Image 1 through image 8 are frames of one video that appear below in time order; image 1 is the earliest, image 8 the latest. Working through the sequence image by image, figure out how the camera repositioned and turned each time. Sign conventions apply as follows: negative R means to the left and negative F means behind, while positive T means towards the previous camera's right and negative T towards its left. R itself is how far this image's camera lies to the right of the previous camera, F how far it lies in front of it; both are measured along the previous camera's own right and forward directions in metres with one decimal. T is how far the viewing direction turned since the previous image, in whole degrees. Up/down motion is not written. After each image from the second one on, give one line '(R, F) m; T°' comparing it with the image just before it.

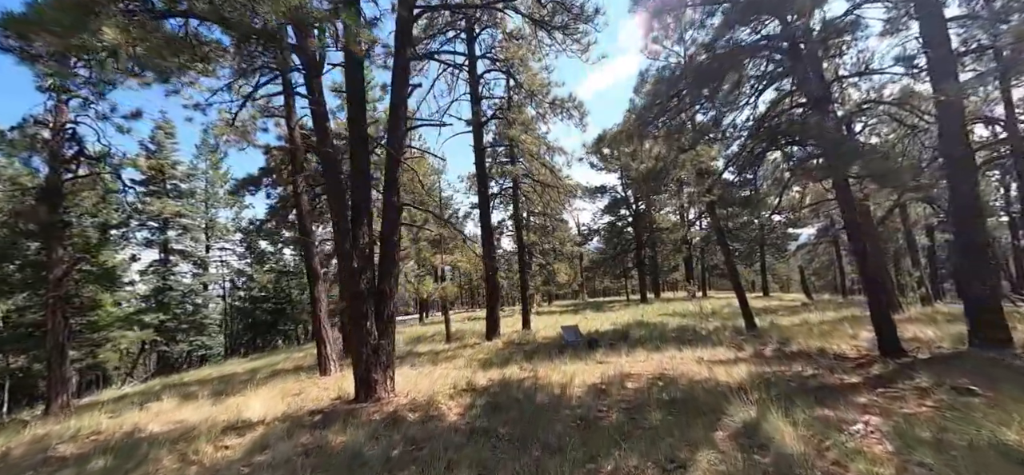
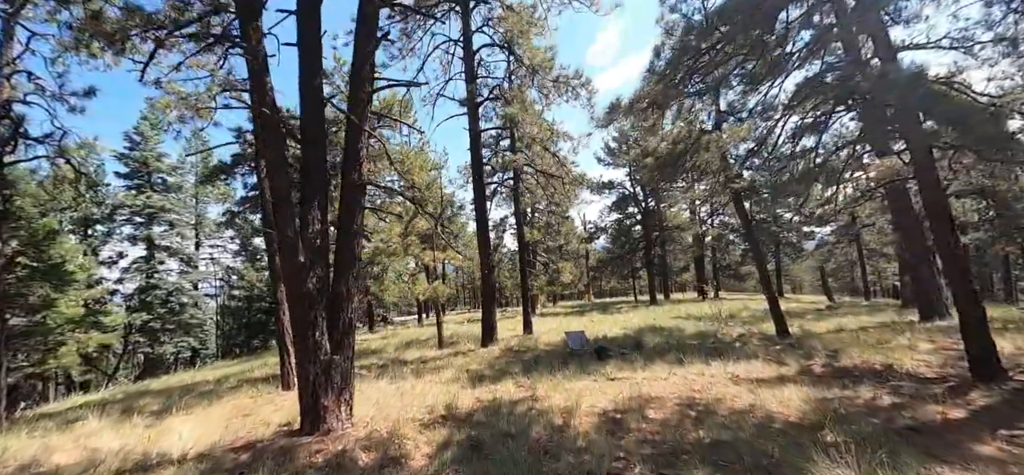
(+0.2, +1.4) m; -1°
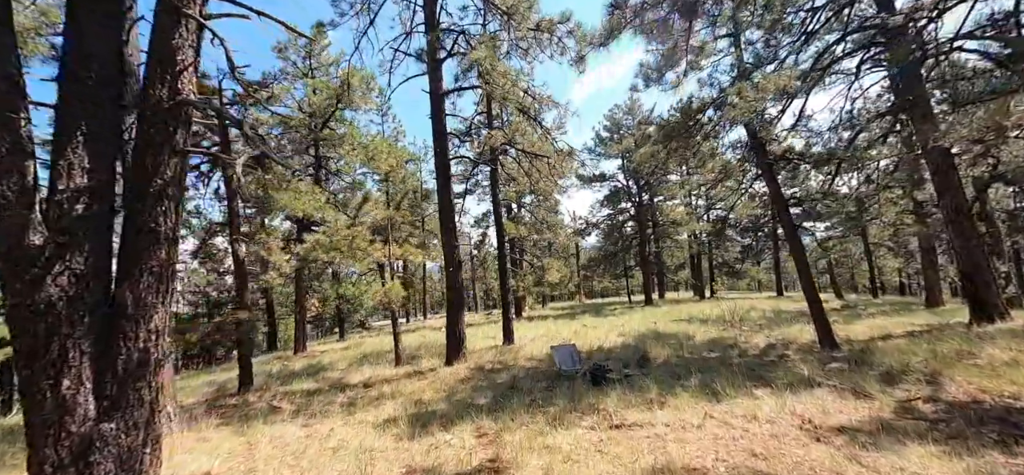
(+0.4, +2.3) m; +1°
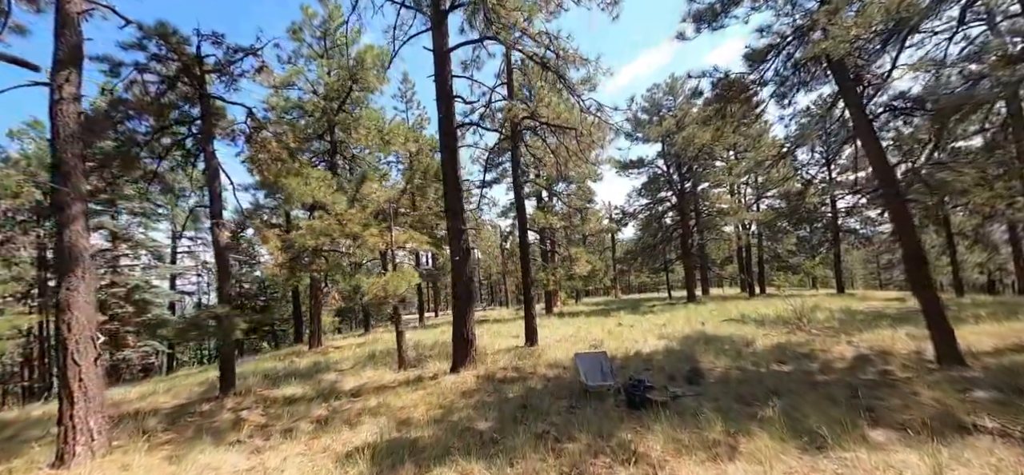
(+0.3, +1.5) m; -5°
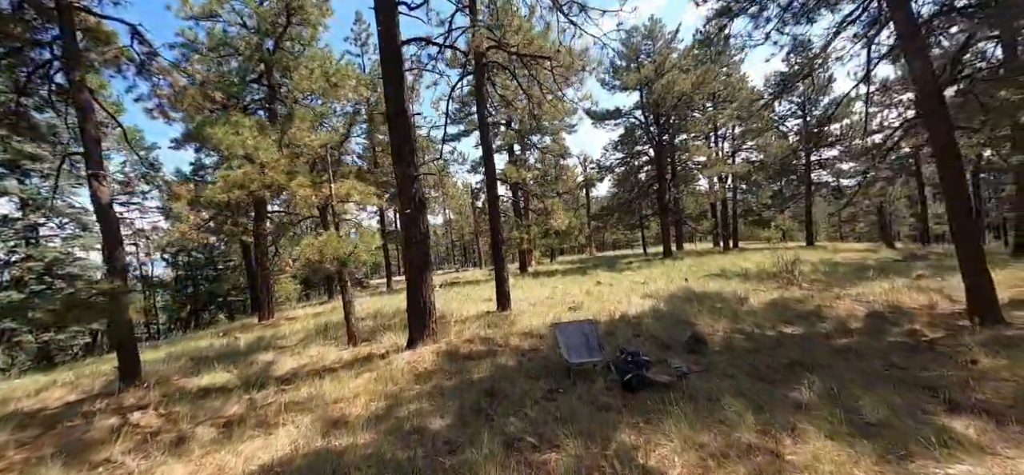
(+0.1, +1.3) m; +3°
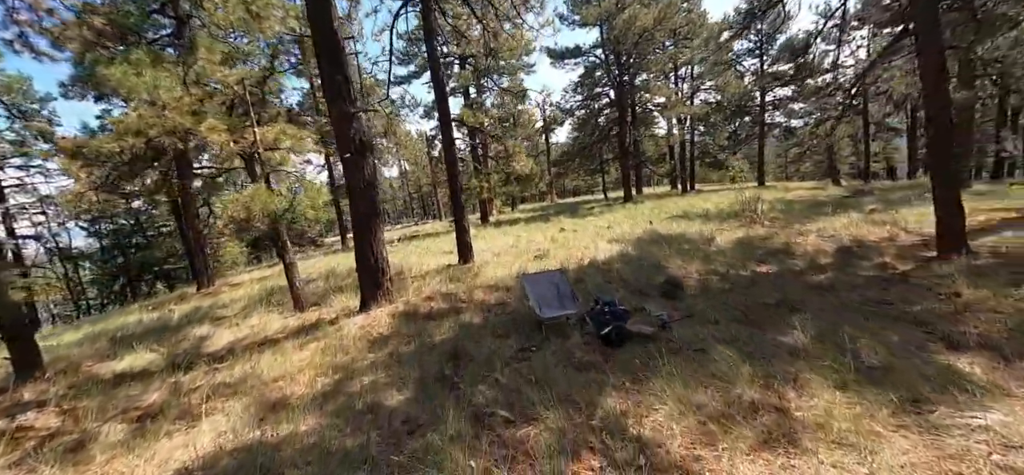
(0.0, +0.6) m; +5°
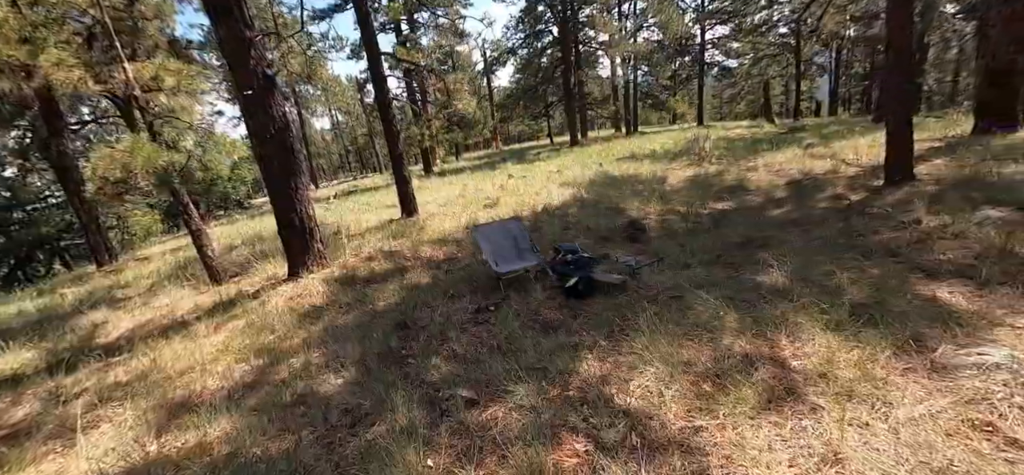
(0.0, +0.5) m; +7°
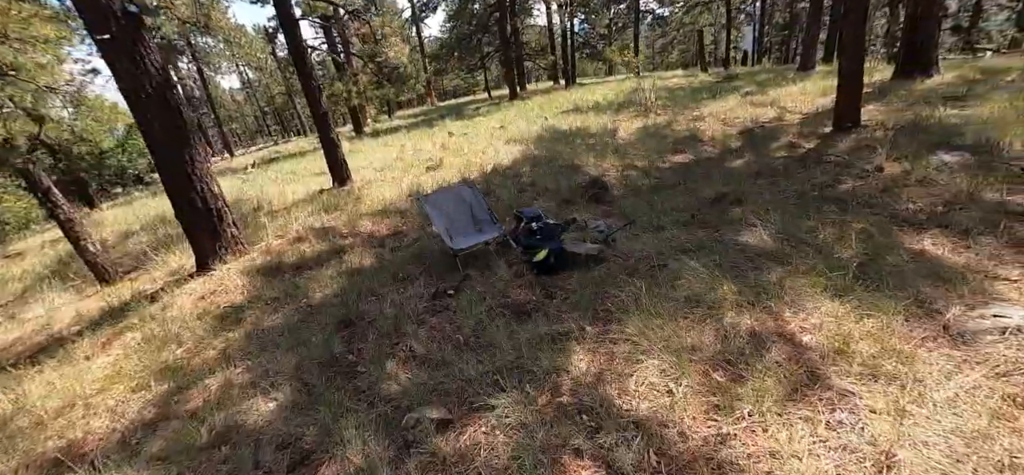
(-0.1, +0.5) m; +7°
